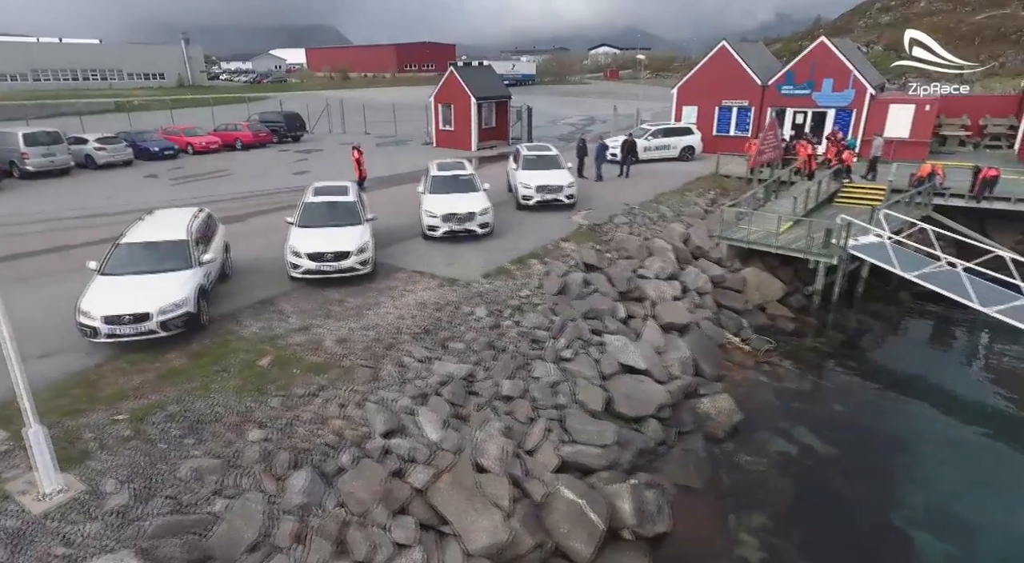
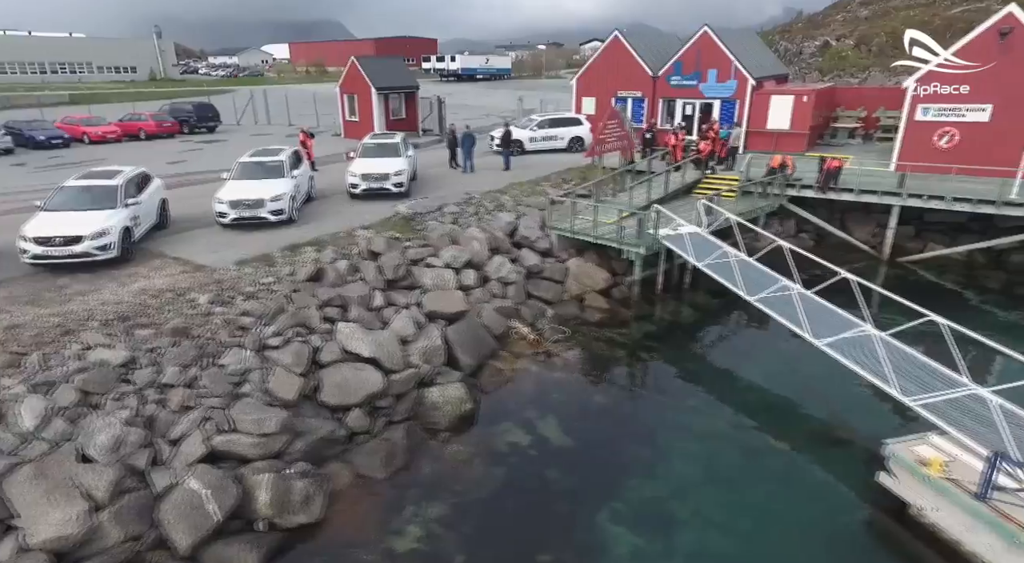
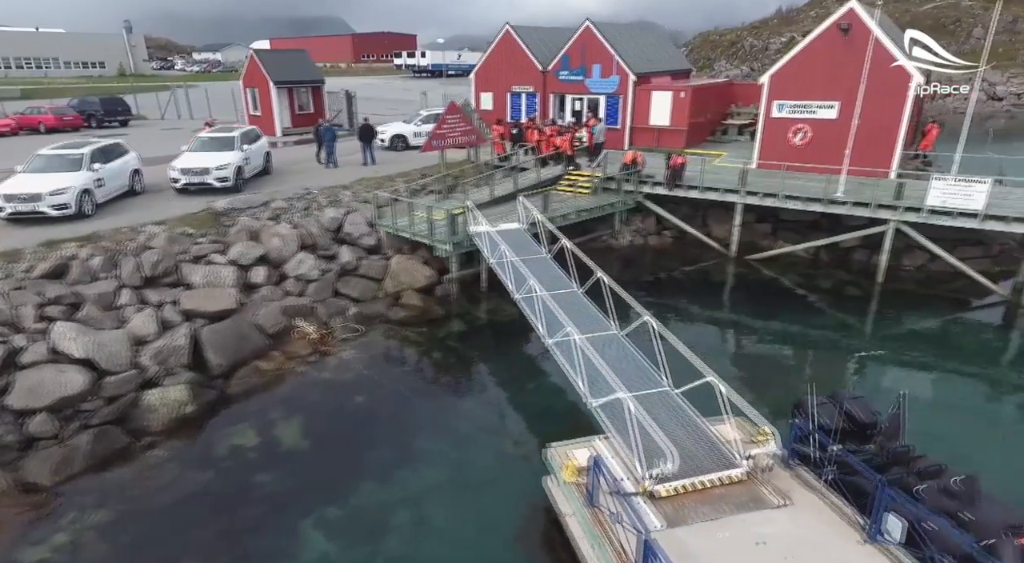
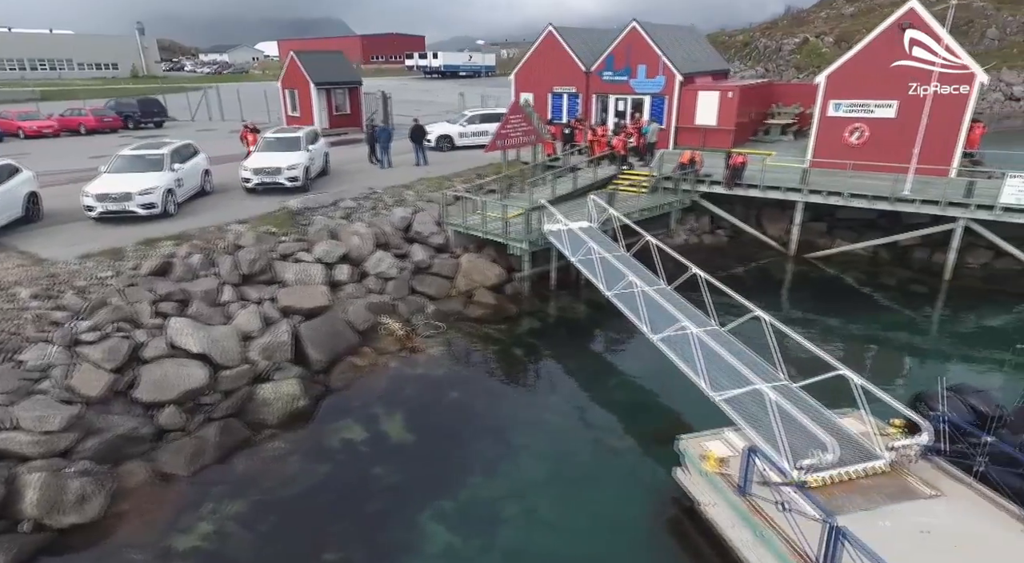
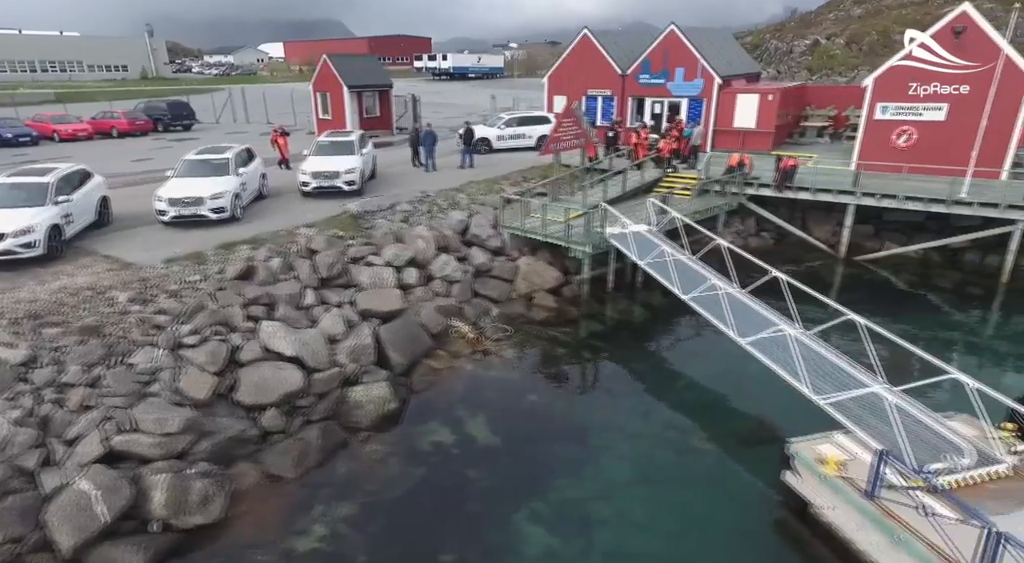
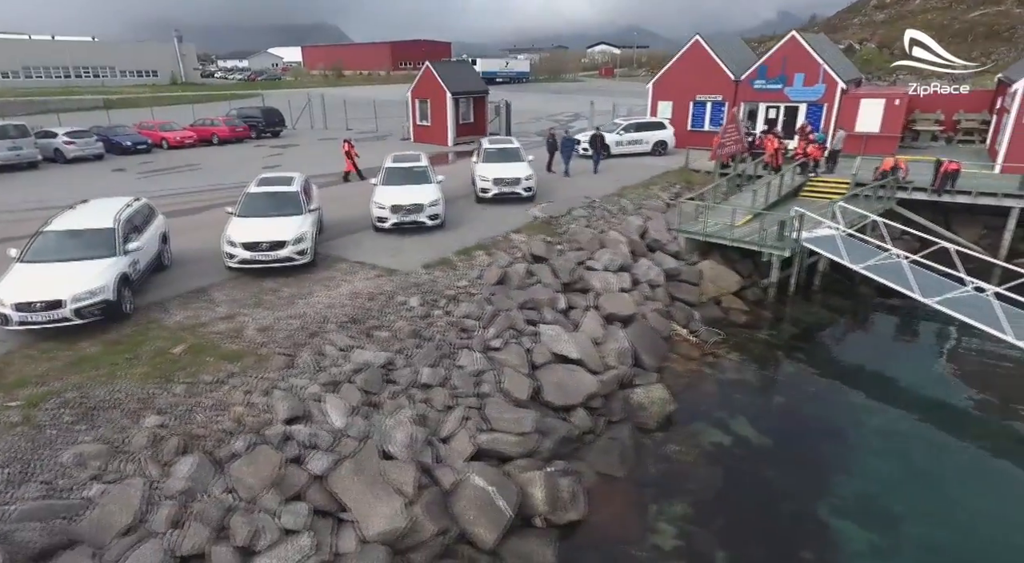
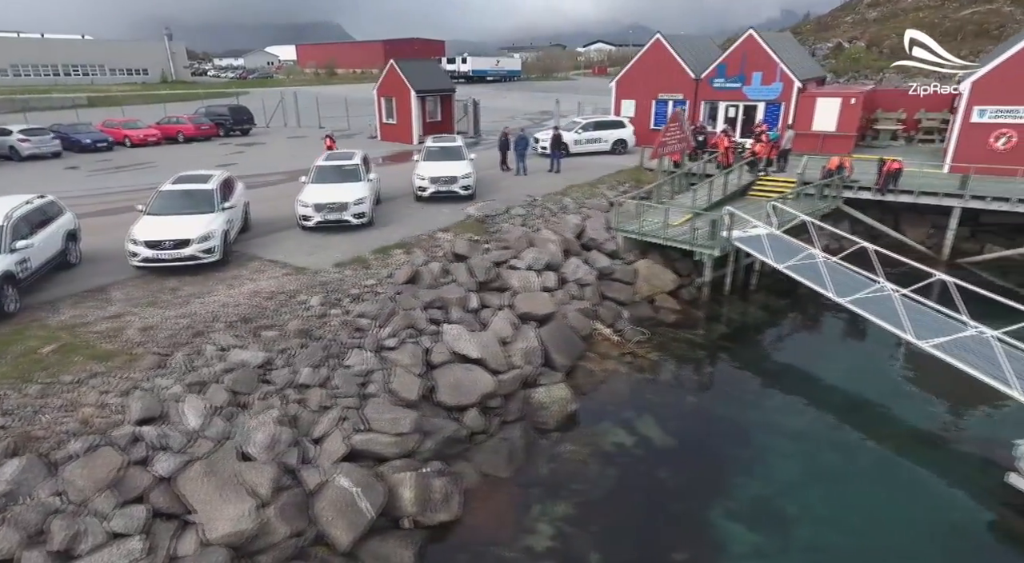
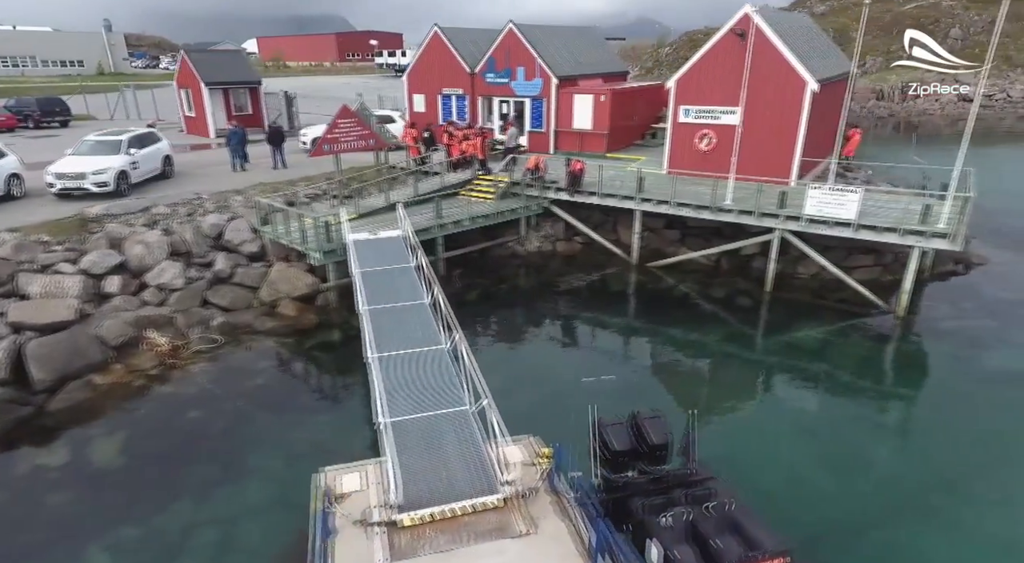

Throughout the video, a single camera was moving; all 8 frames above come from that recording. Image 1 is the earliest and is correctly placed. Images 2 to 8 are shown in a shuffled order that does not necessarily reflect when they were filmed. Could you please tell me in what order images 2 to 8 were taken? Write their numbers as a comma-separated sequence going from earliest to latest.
6, 7, 2, 5, 4, 3, 8
